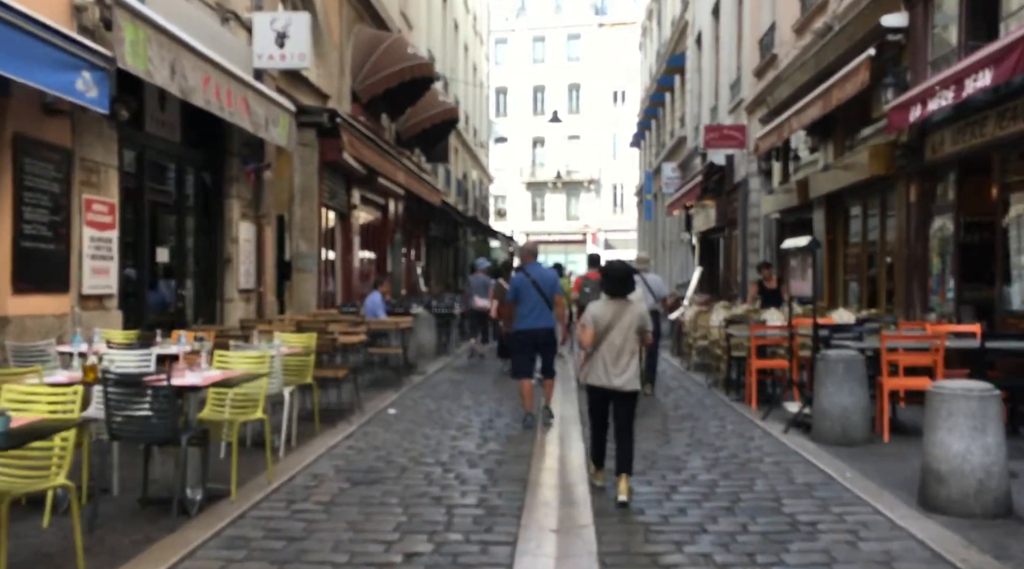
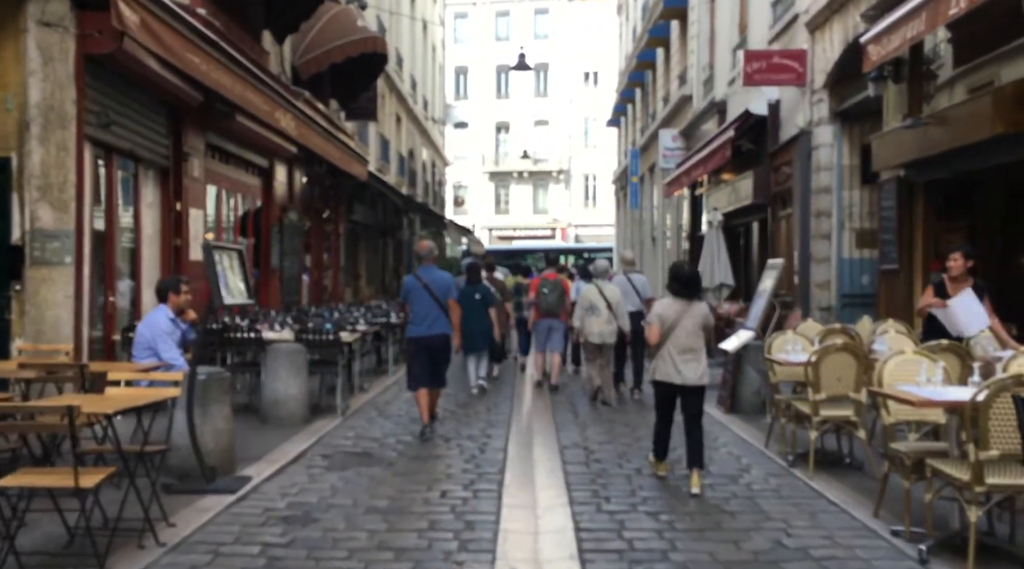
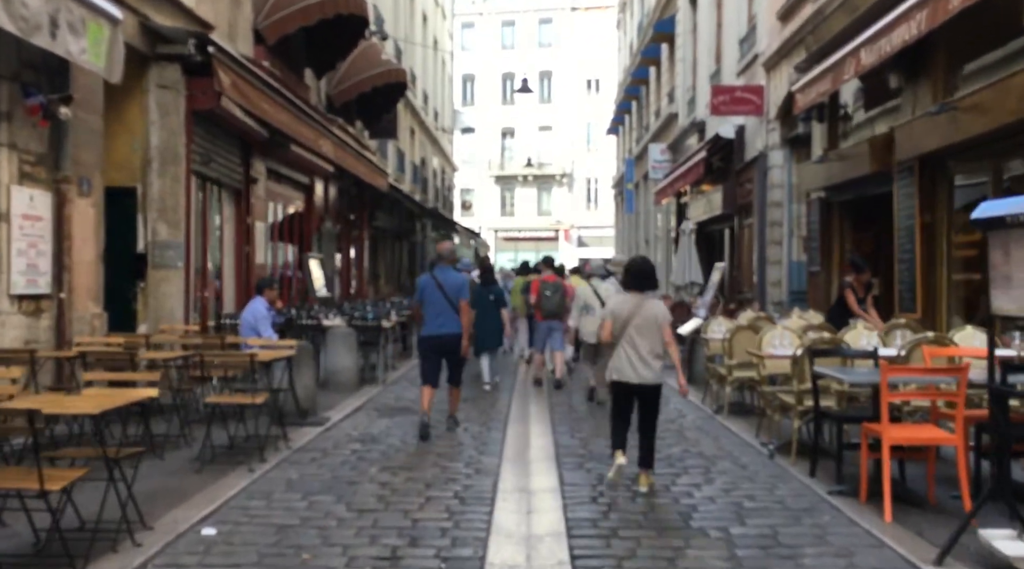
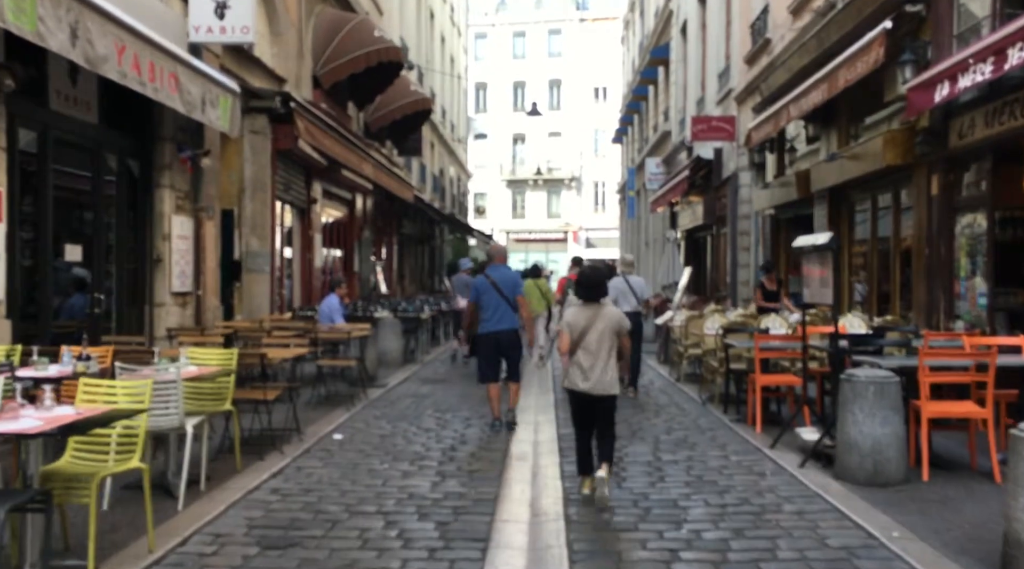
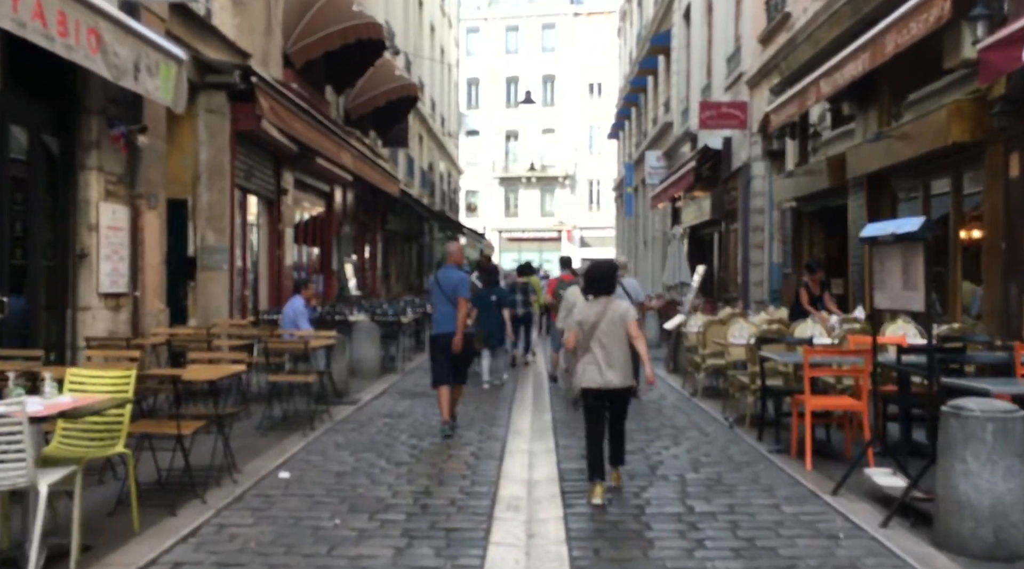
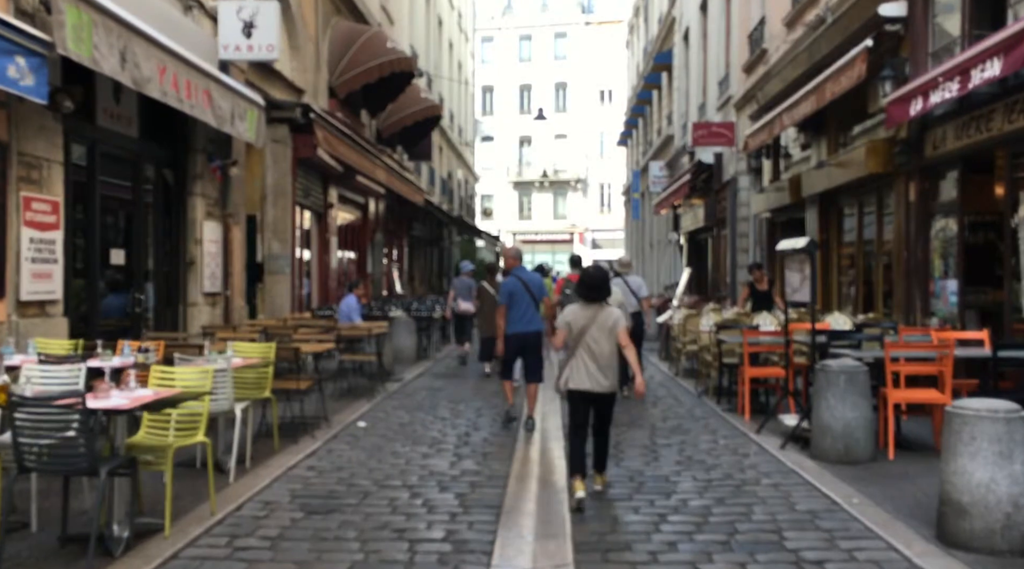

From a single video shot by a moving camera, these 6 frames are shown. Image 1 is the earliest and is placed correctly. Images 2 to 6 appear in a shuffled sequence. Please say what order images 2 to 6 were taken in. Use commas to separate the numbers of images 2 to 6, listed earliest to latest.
6, 4, 5, 3, 2
